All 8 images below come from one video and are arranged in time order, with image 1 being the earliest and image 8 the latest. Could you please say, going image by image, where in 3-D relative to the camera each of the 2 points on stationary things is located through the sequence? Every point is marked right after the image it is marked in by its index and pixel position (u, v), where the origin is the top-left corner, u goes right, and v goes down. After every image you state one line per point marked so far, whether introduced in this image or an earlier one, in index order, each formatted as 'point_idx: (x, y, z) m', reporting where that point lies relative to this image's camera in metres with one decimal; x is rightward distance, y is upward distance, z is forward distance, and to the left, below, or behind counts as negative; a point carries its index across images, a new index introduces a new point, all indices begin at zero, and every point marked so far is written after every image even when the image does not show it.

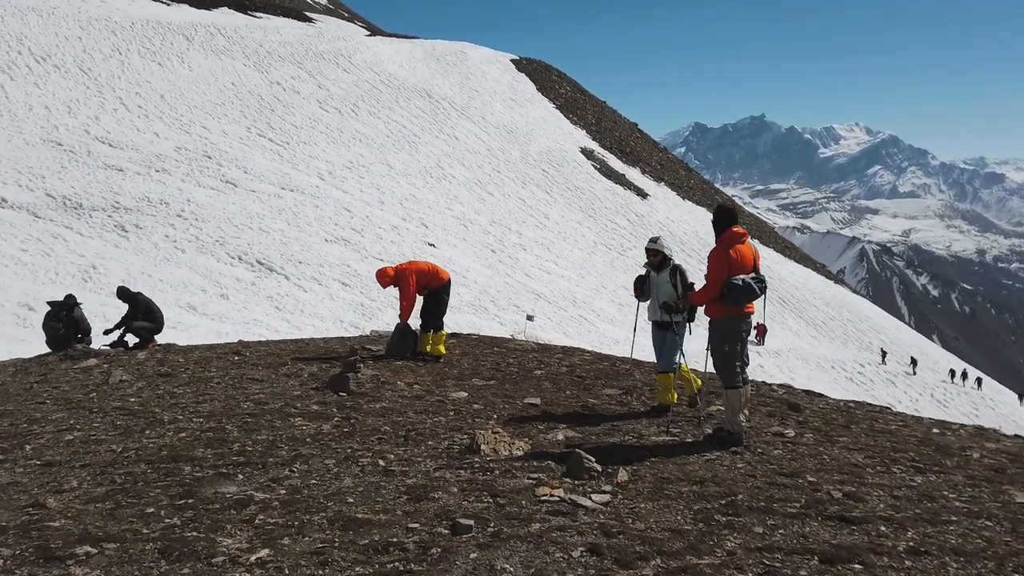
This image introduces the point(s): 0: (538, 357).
0: (+0.5, -1.4, +15.2) m
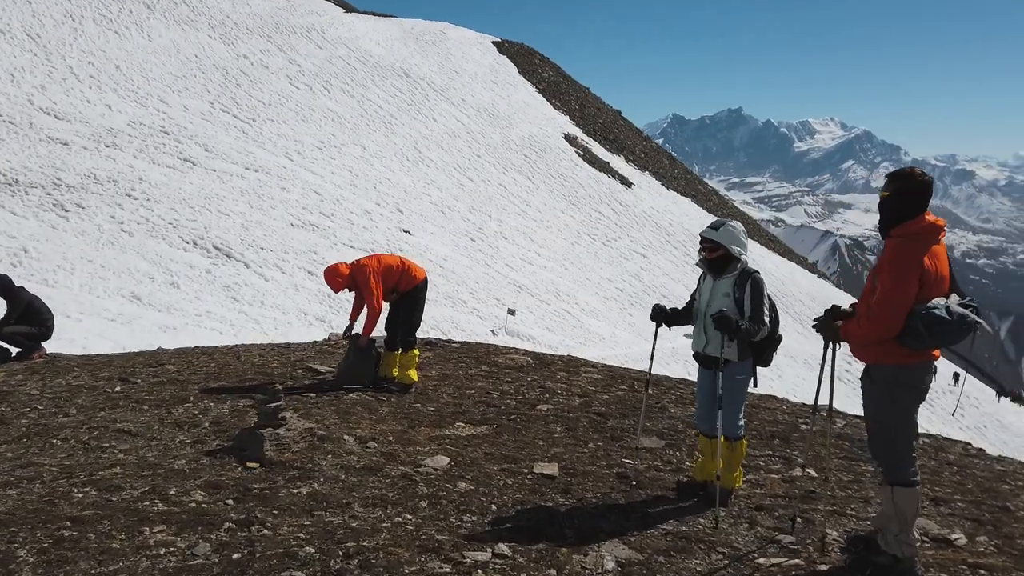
0: (+0.4, -1.4, +11.7) m
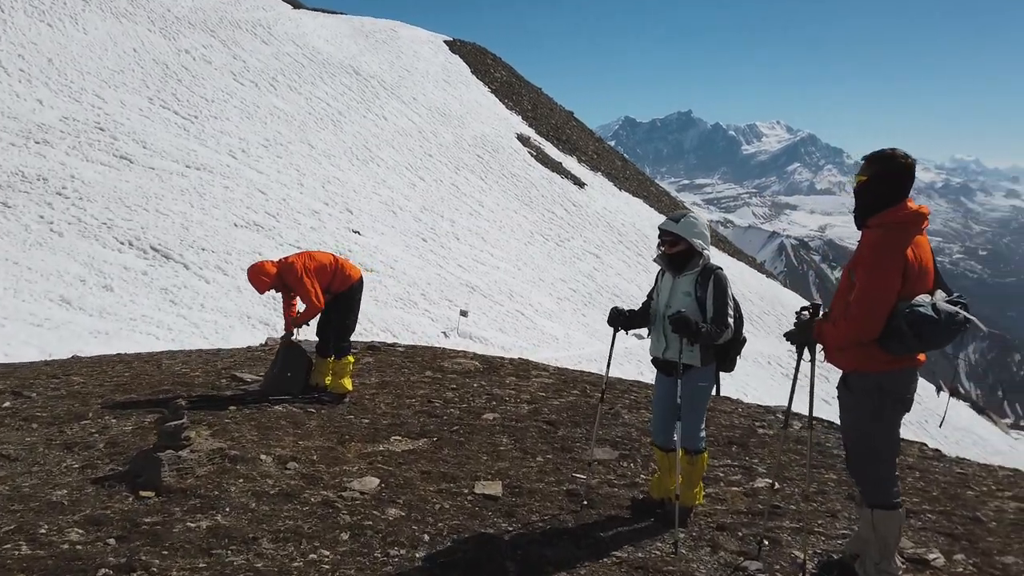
0: (-0.4, -1.5, +11.0) m
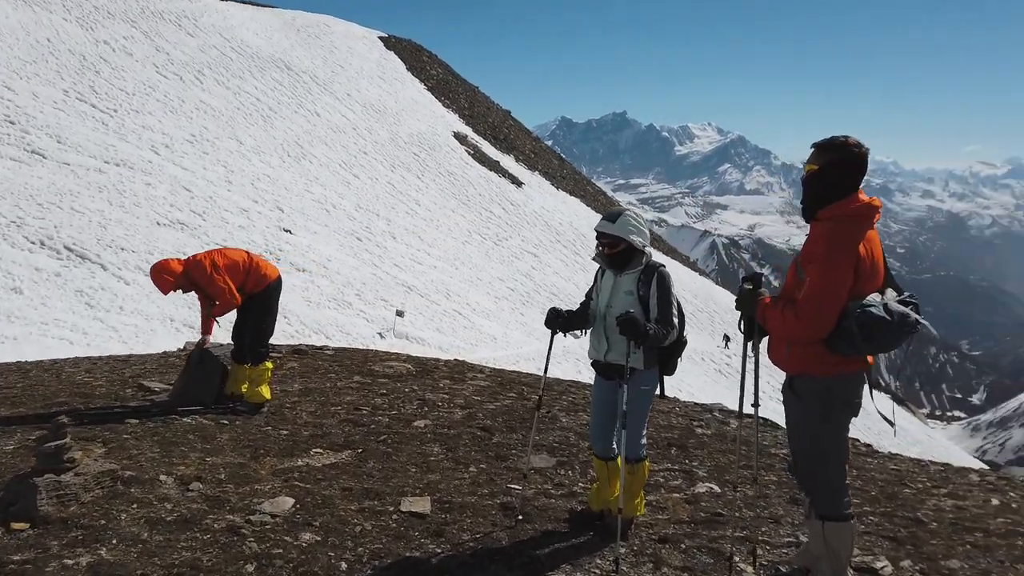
0: (-1.4, -1.4, +10.5) m
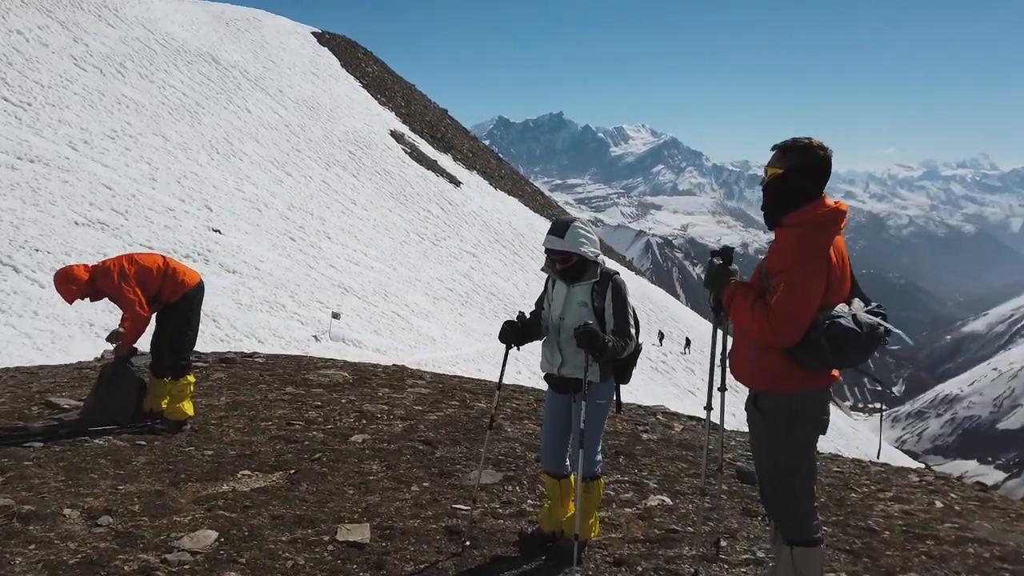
0: (-2.1, -1.5, +10.0) m
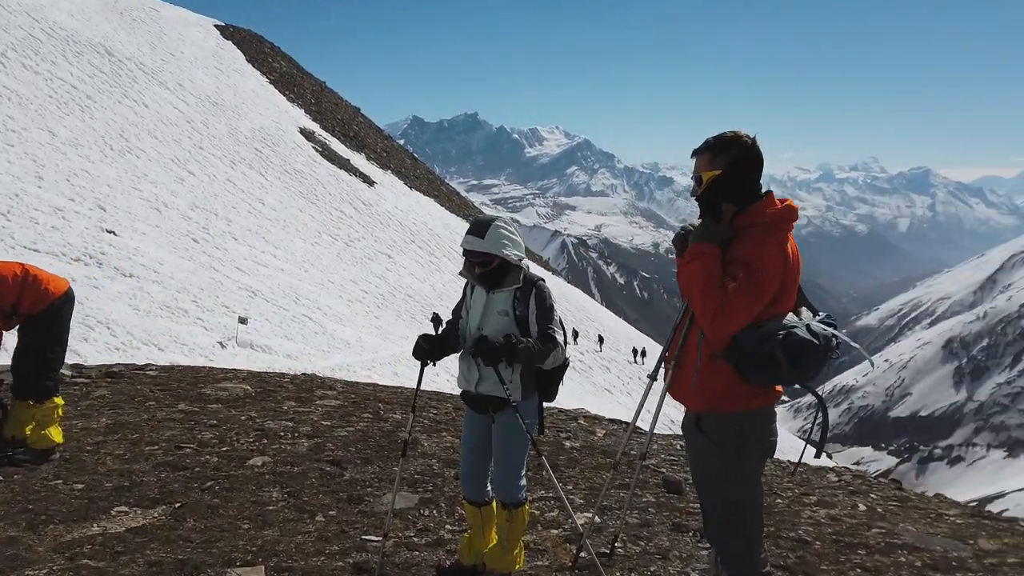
0: (-3.2, -1.6, +9.2) m
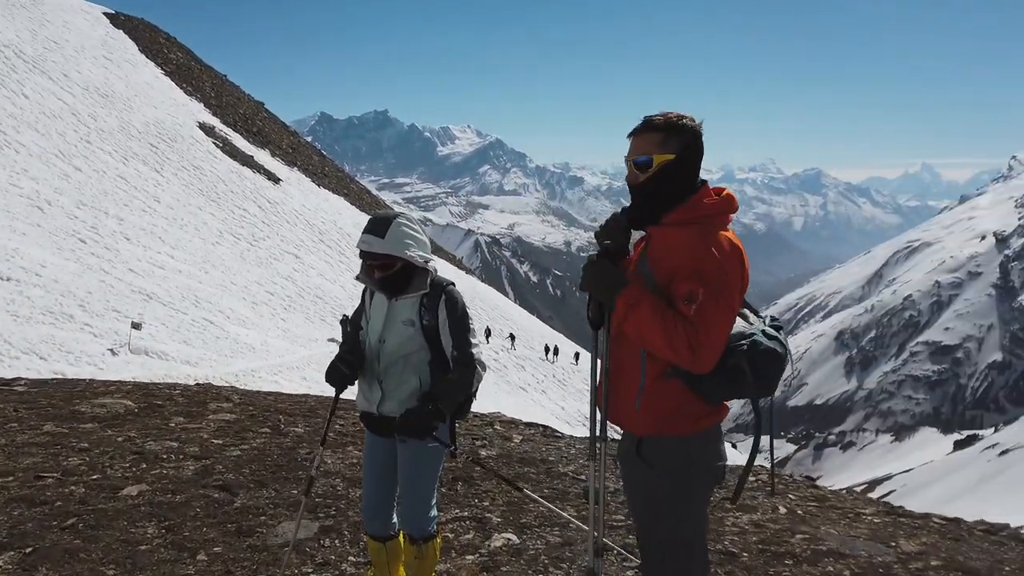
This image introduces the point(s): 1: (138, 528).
0: (-4.2, -1.7, +8.2) m
1: (-2.9, -1.8, +5.7) m
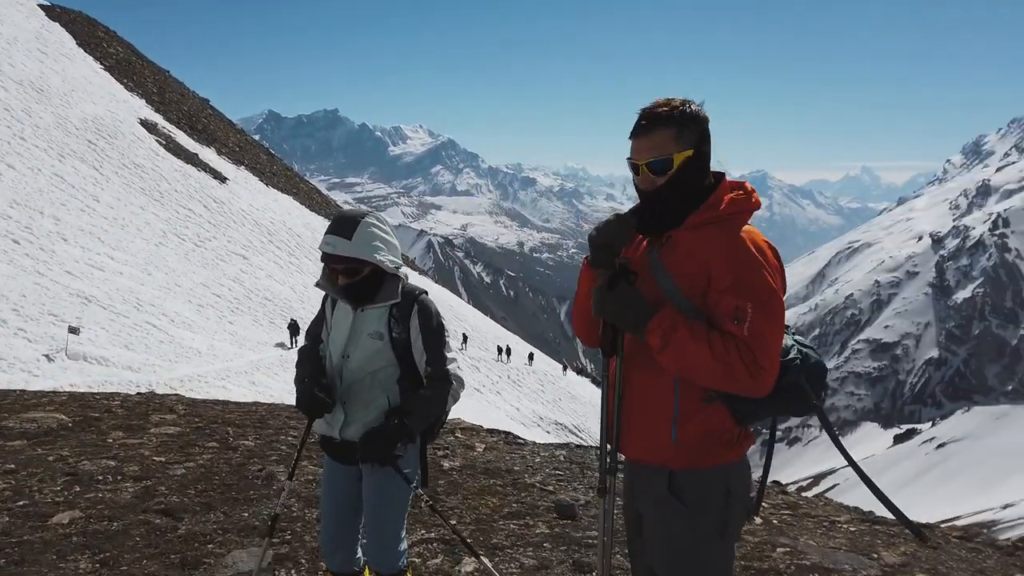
0: (-4.5, -1.7, +7.5) m
1: (-3.1, -1.9, +5.1) m
